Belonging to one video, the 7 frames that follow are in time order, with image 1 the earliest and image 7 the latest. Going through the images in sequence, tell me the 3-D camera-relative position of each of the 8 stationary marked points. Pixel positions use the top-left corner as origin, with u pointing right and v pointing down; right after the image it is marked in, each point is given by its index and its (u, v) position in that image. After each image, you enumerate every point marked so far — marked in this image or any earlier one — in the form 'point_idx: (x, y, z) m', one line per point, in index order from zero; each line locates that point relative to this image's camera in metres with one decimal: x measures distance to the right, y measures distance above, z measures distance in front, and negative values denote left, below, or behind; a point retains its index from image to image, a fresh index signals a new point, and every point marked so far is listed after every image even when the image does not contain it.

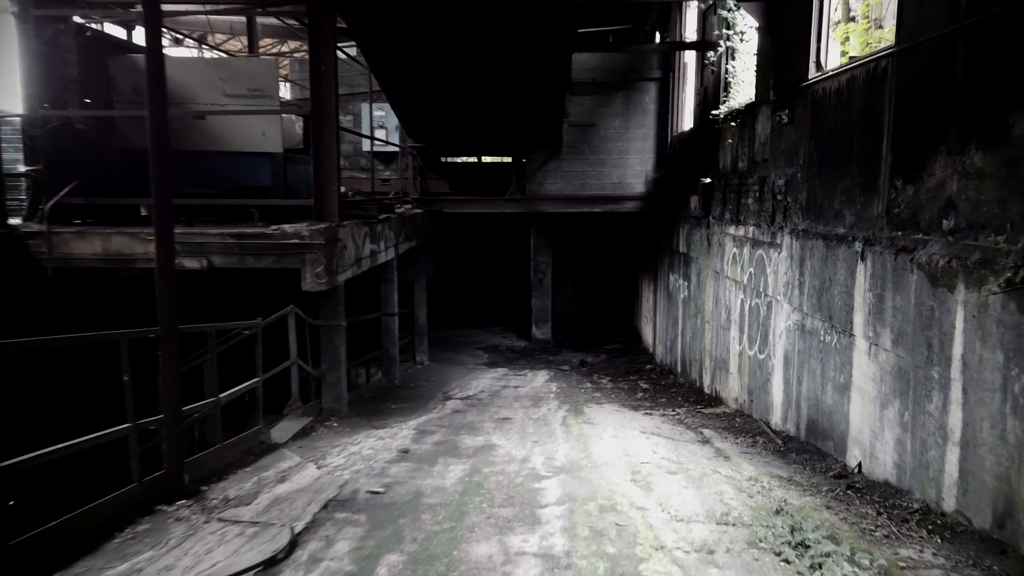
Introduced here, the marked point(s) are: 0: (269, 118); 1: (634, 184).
0: (-2.6, +1.8, +8.0) m
1: (+2.1, +1.8, +12.7) m
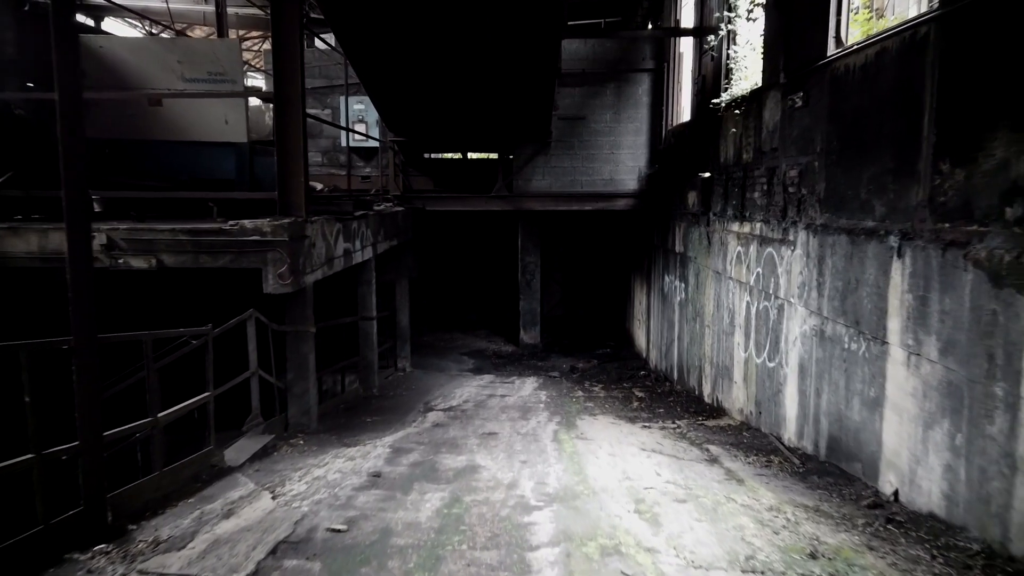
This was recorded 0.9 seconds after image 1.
0: (-2.7, +1.8, +7.3) m
1: (+1.8, +1.7, +12.1) m
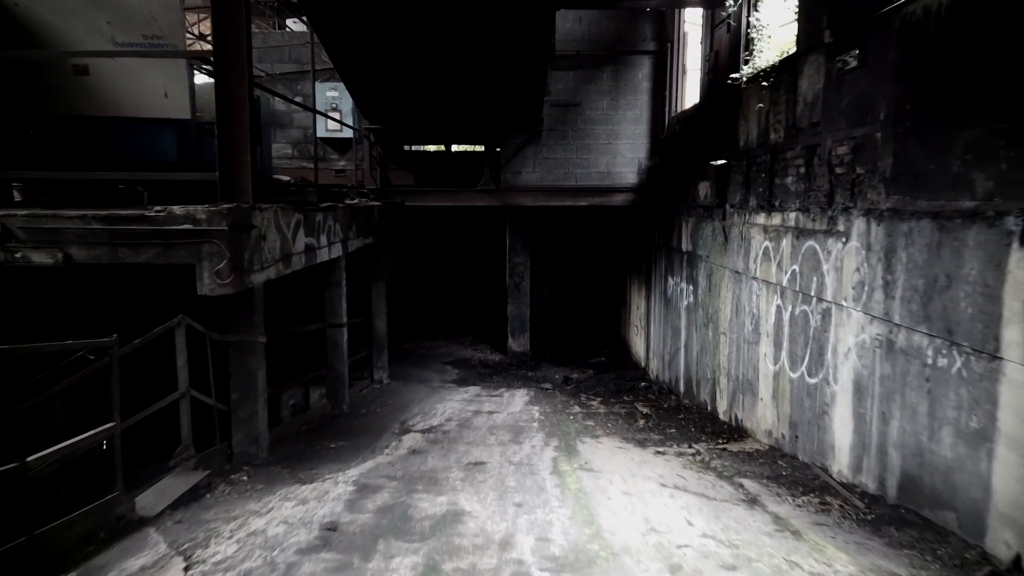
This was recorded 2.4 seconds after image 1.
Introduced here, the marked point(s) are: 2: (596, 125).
0: (-2.8, +1.7, +6.1) m
1: (+1.7, +1.7, +11.1) m
2: (+1.3, +2.4, +11.0) m
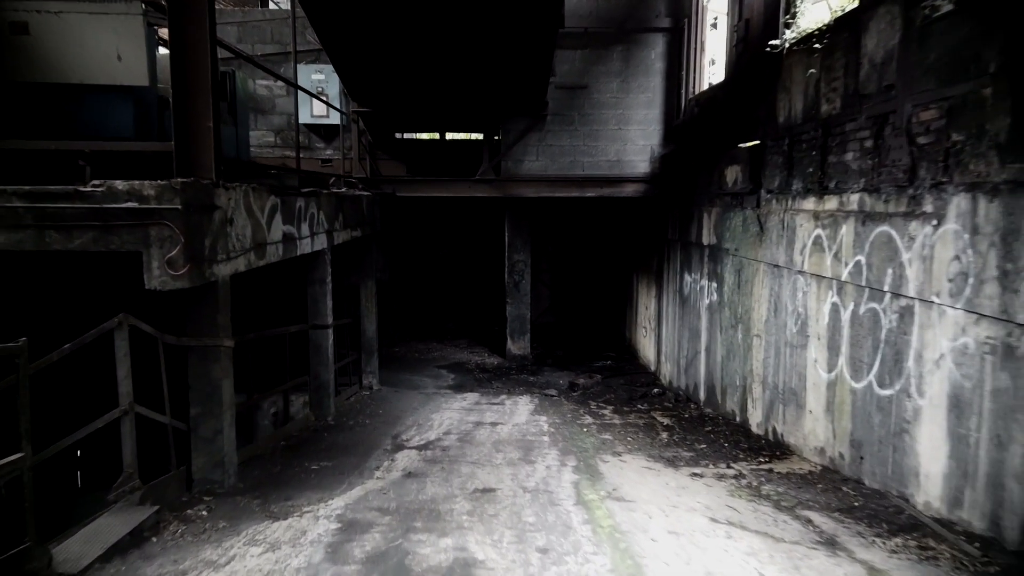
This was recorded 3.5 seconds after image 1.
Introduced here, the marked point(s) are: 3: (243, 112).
0: (-2.7, +1.8, +5.2) m
1: (+1.7, +1.7, +10.2) m
2: (+1.3, +2.4, +10.1) m
3: (-3.0, +1.9, +8.2) m
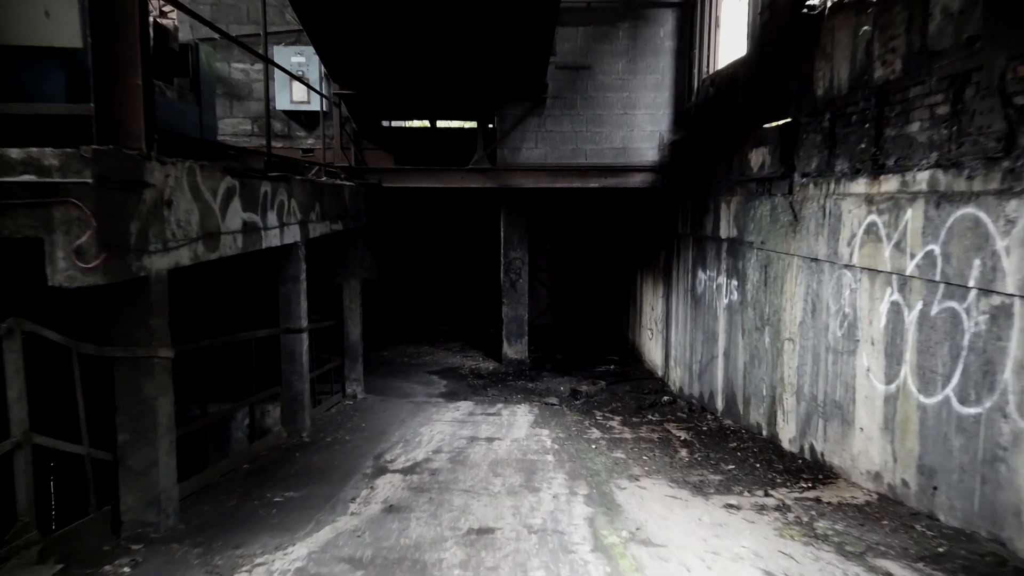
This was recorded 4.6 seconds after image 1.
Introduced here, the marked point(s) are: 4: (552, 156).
0: (-2.7, +1.8, +4.4) m
1: (+1.6, +1.7, +9.4) m
2: (+1.2, +2.4, +9.3) m
3: (-3.0, +1.9, +7.4) m
4: (+0.5, +1.7, +9.5) m
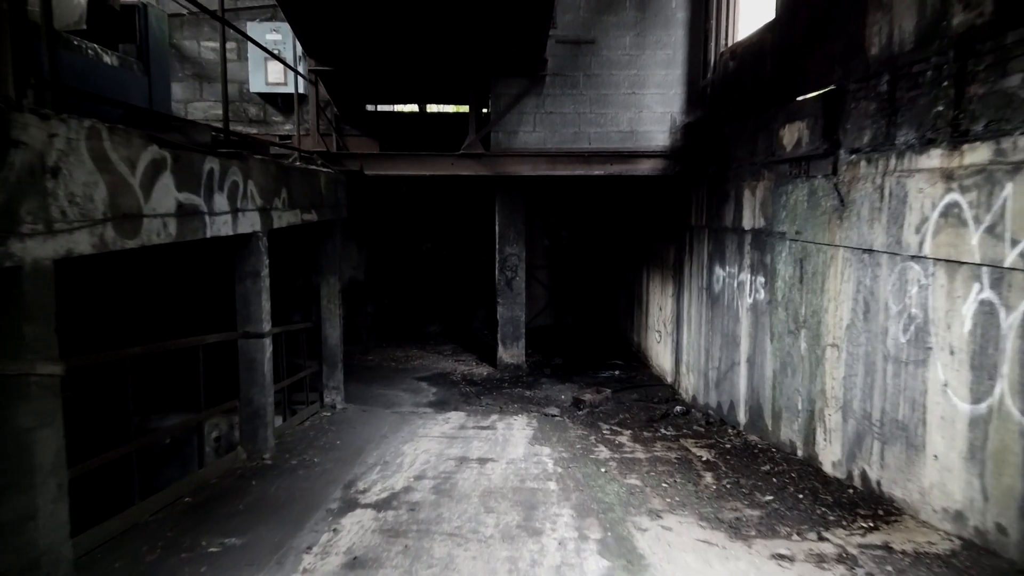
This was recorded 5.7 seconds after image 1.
0: (-2.7, +1.8, +3.4) m
1: (+1.6, +1.8, +8.5) m
2: (+1.2, +2.5, +8.4) m
3: (-3.0, +2.0, +6.5) m
4: (+0.5, +1.7, +8.6) m
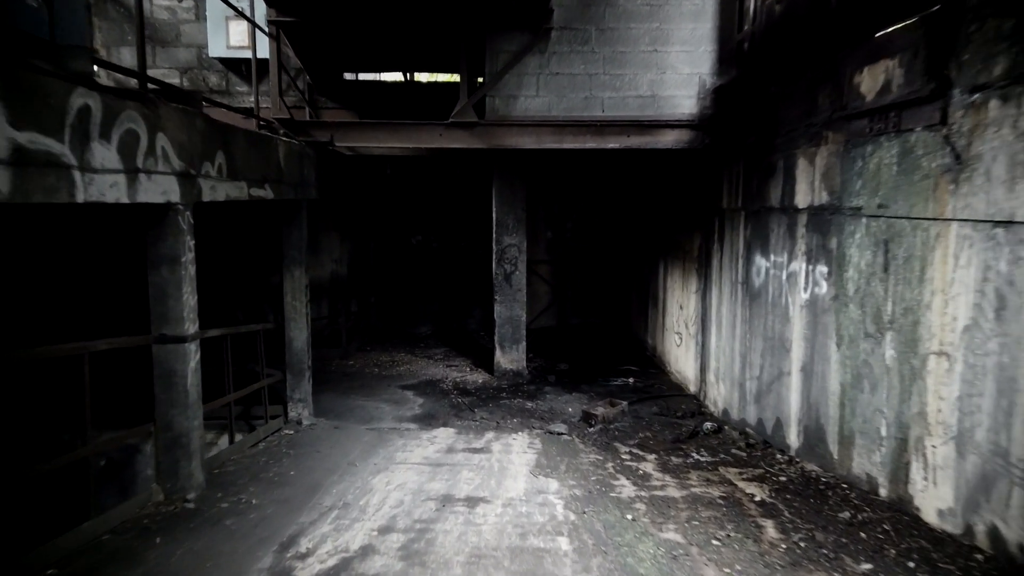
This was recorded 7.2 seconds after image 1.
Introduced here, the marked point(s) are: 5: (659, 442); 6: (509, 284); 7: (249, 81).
0: (-2.7, +1.9, +2.1) m
1: (+1.6, +1.8, +7.2) m
2: (+1.2, +2.5, +7.1) m
3: (-3.0, +2.0, +5.2) m
4: (+0.5, +1.8, +7.3) m
5: (+1.2, -1.3, +6.2) m
6: (0.0, +0.1, +8.8) m
7: (-3.1, +2.4, +8.8) m
